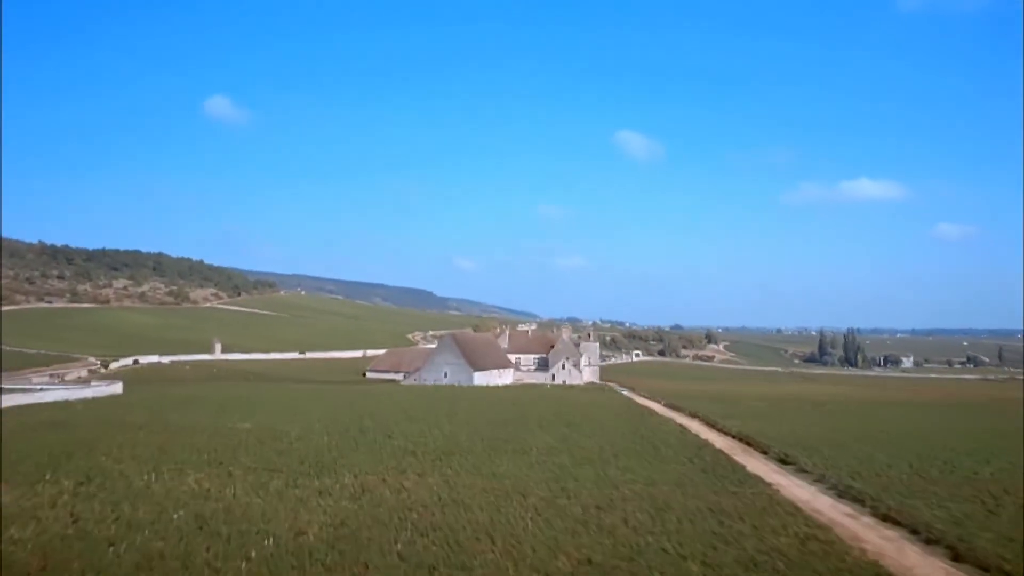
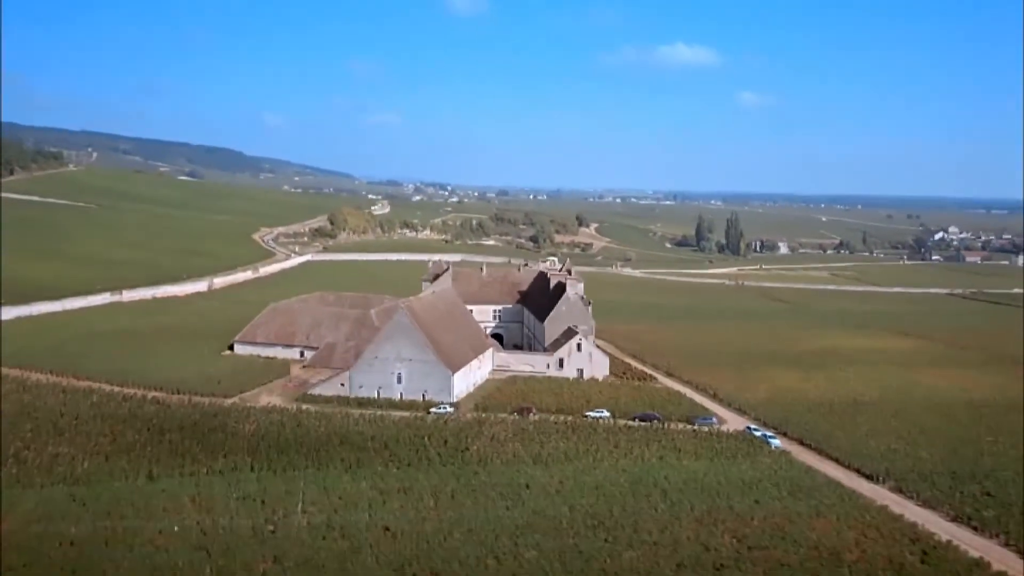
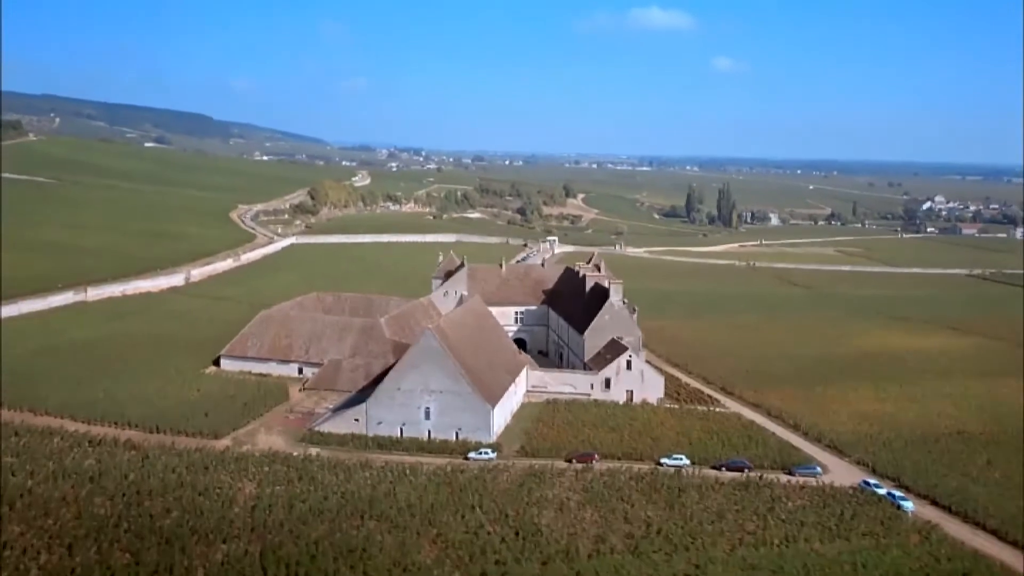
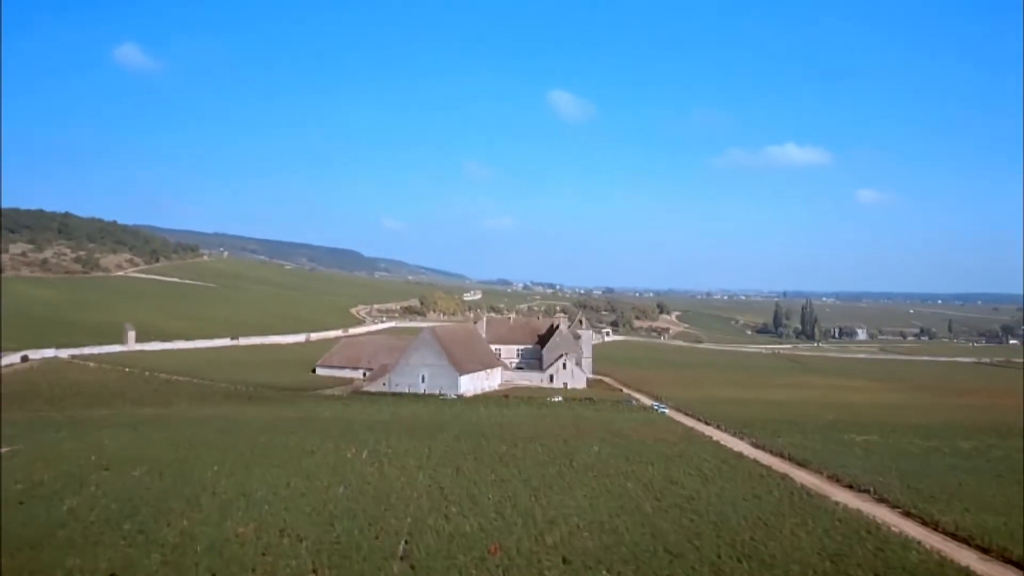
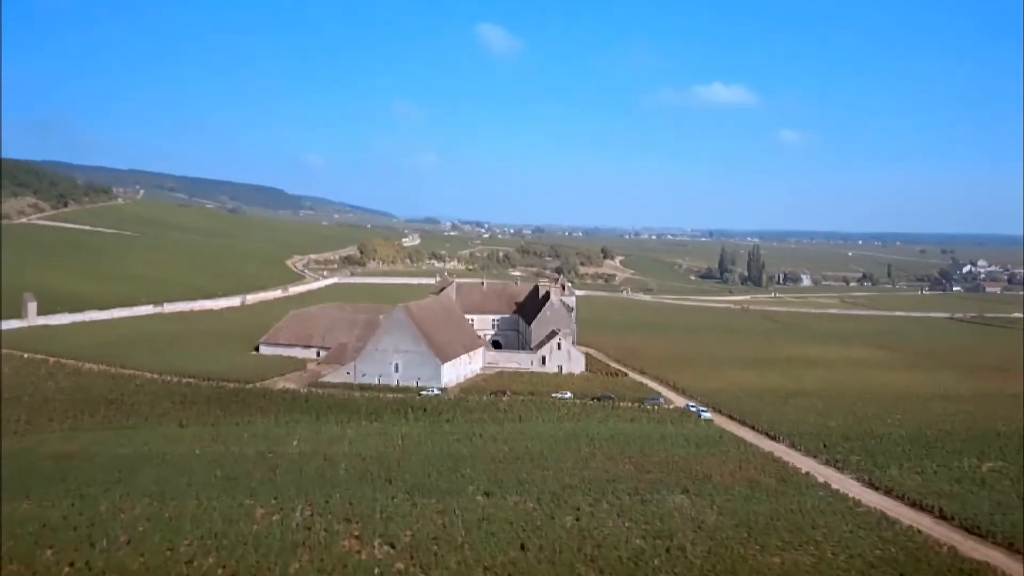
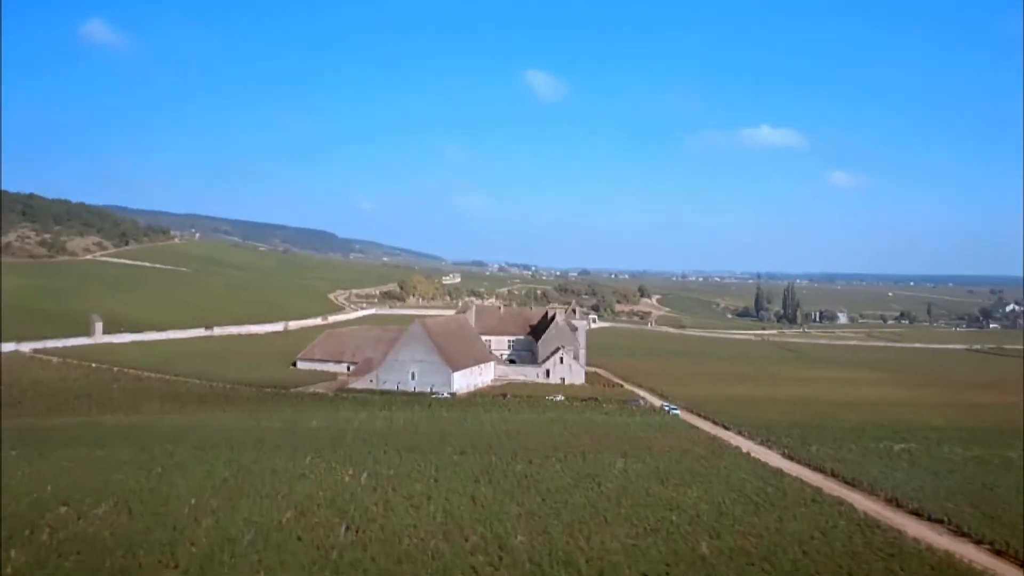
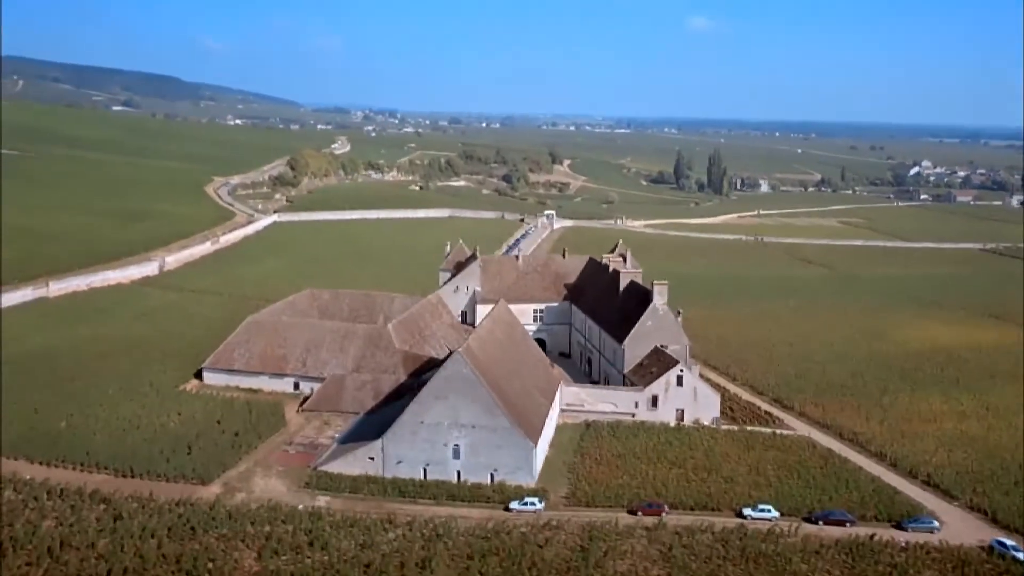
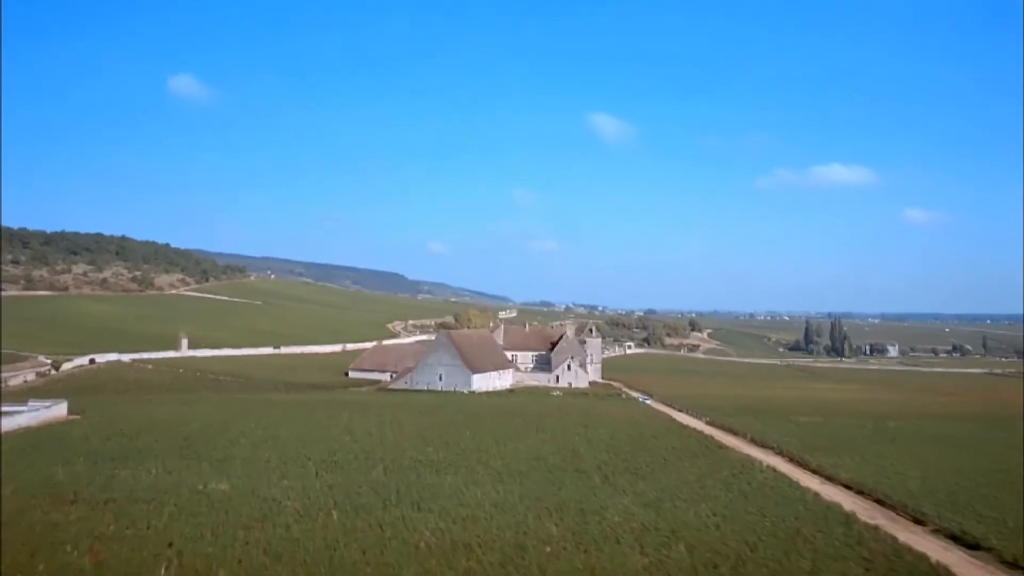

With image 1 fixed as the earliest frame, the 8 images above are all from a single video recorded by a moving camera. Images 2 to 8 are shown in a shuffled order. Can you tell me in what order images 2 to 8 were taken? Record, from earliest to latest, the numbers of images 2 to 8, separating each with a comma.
8, 4, 6, 5, 2, 3, 7
